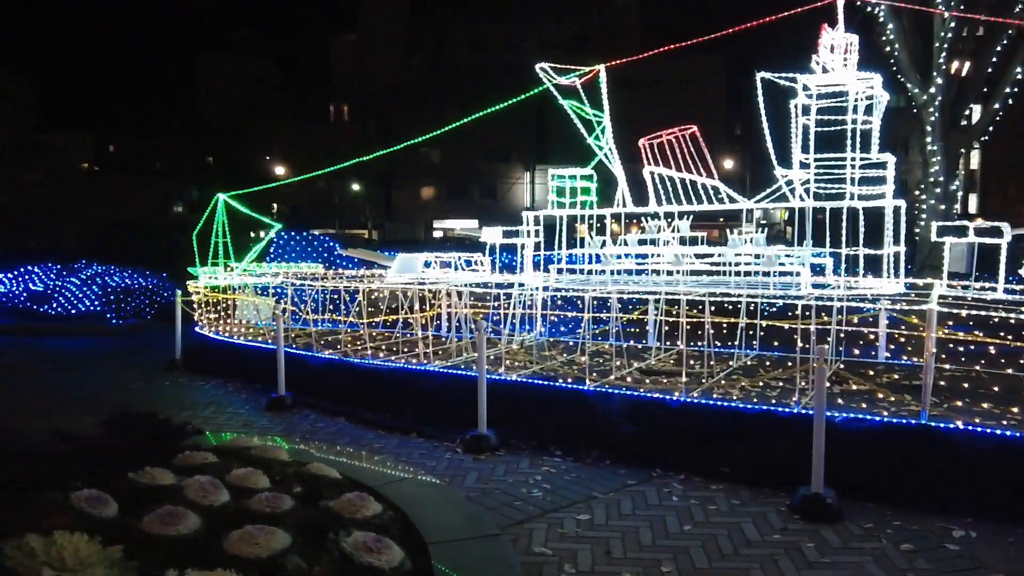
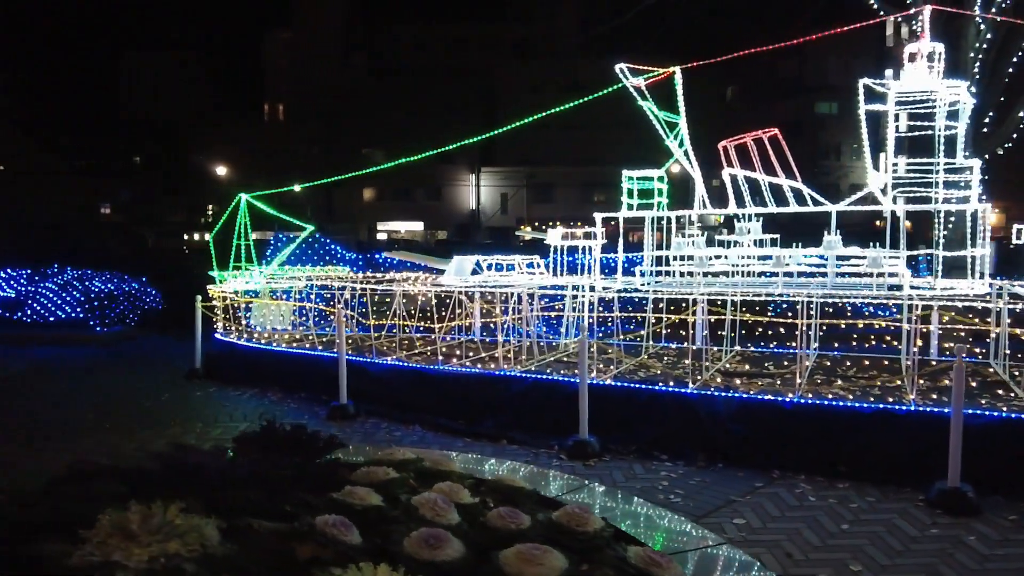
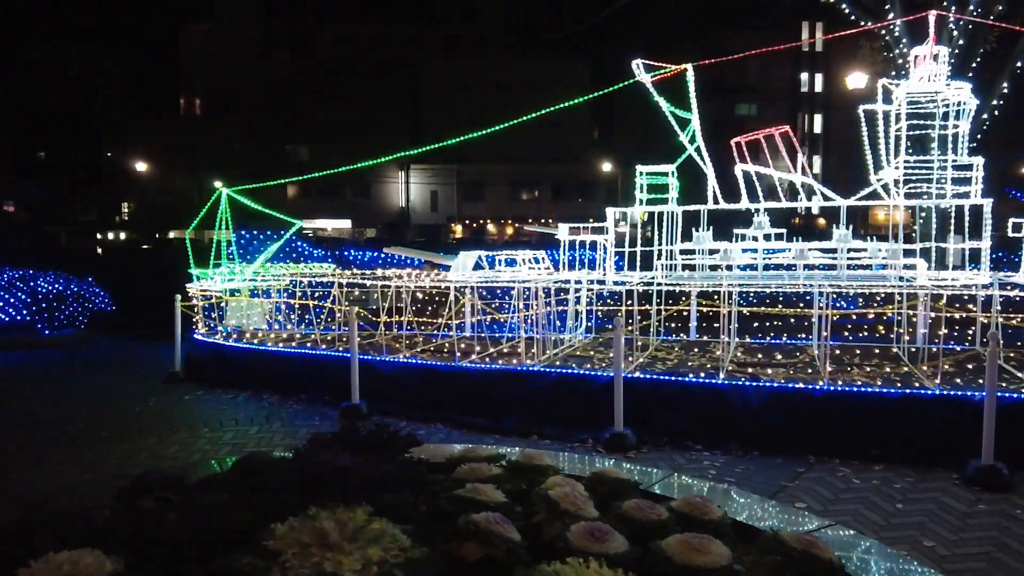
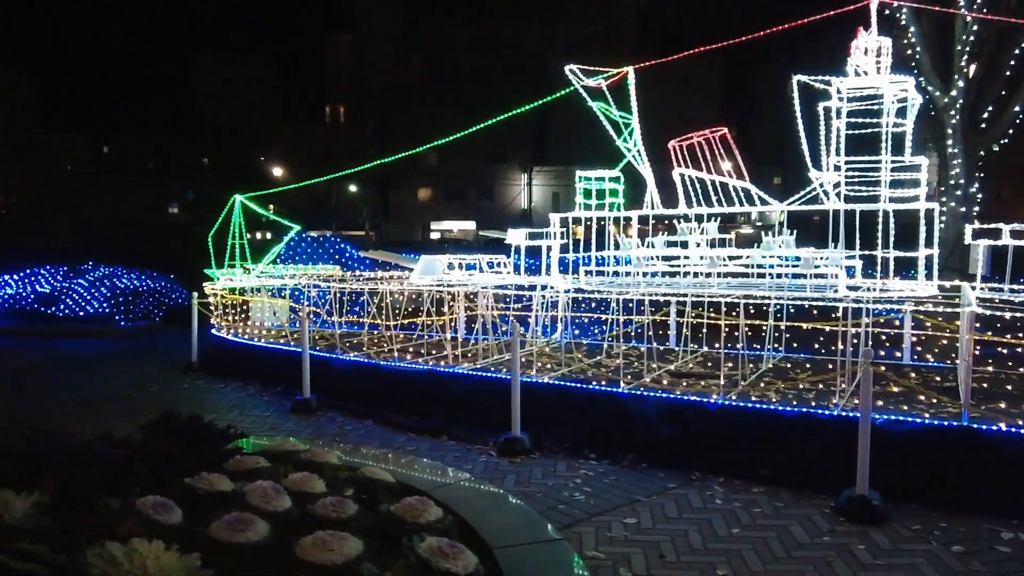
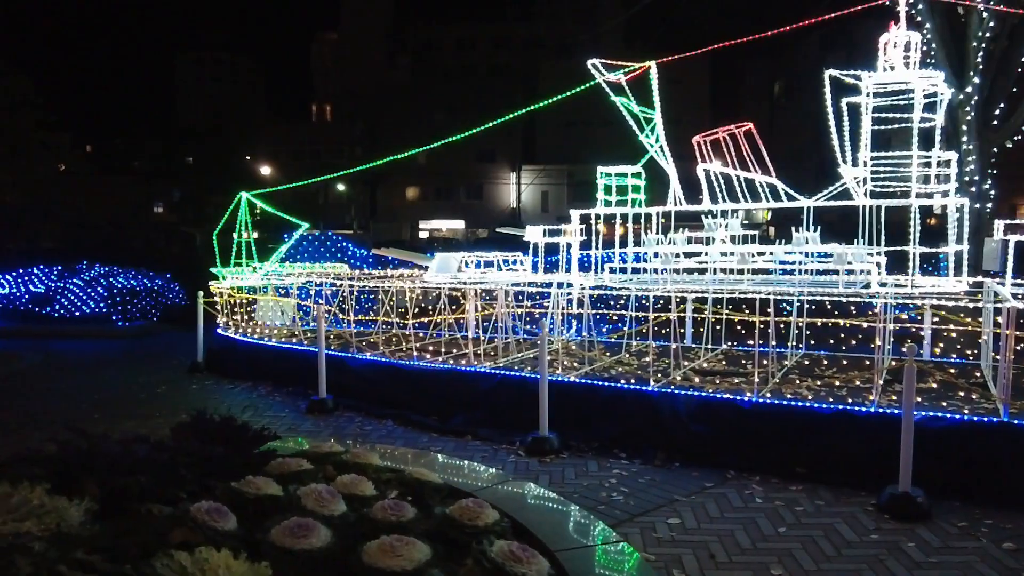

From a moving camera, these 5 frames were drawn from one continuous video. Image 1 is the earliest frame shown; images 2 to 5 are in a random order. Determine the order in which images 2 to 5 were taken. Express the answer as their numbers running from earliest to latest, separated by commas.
4, 5, 2, 3
